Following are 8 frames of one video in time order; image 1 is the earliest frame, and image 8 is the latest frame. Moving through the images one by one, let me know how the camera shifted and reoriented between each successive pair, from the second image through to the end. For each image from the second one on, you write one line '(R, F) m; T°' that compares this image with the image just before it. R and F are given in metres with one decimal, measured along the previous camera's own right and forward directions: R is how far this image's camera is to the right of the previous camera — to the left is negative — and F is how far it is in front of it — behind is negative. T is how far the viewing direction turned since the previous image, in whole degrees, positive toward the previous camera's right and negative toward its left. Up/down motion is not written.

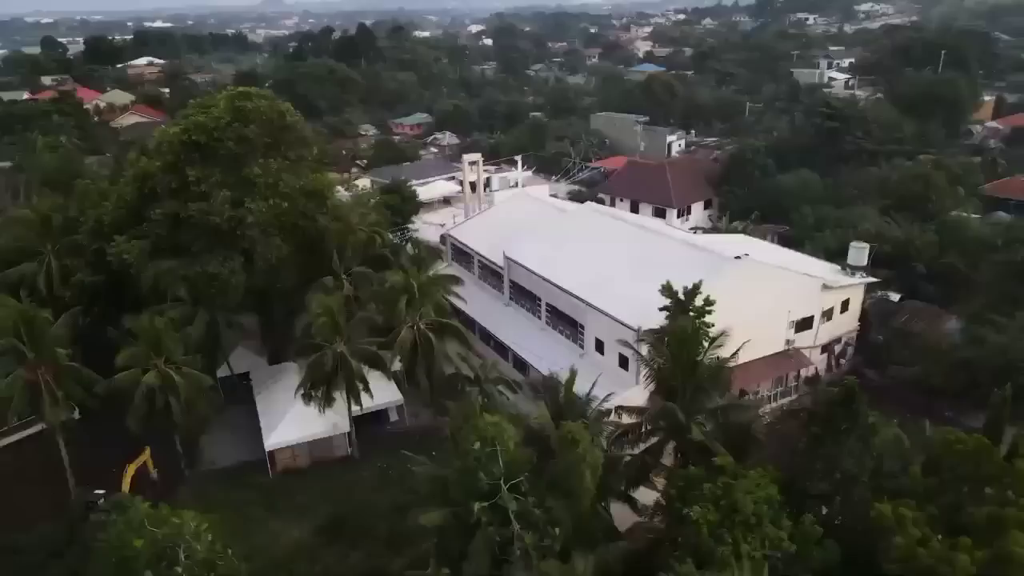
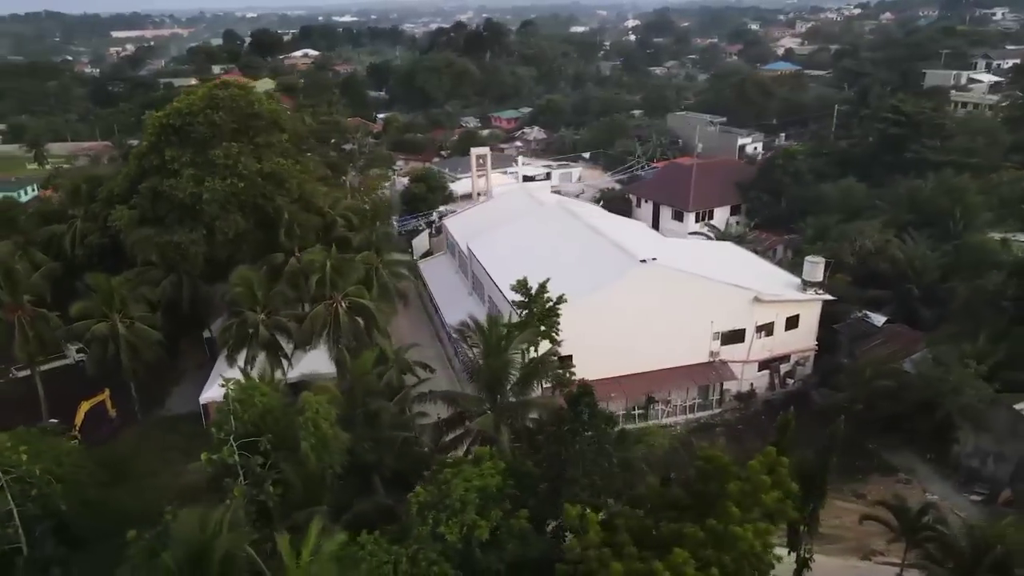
(+7.0, 0.0) m; -12°
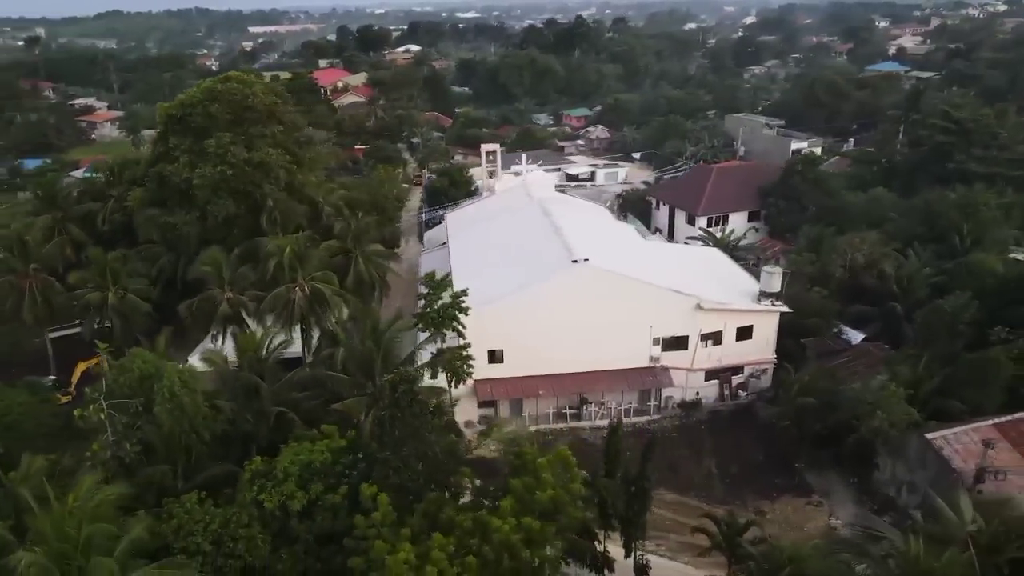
(+4.9, -0.1) m; -8°
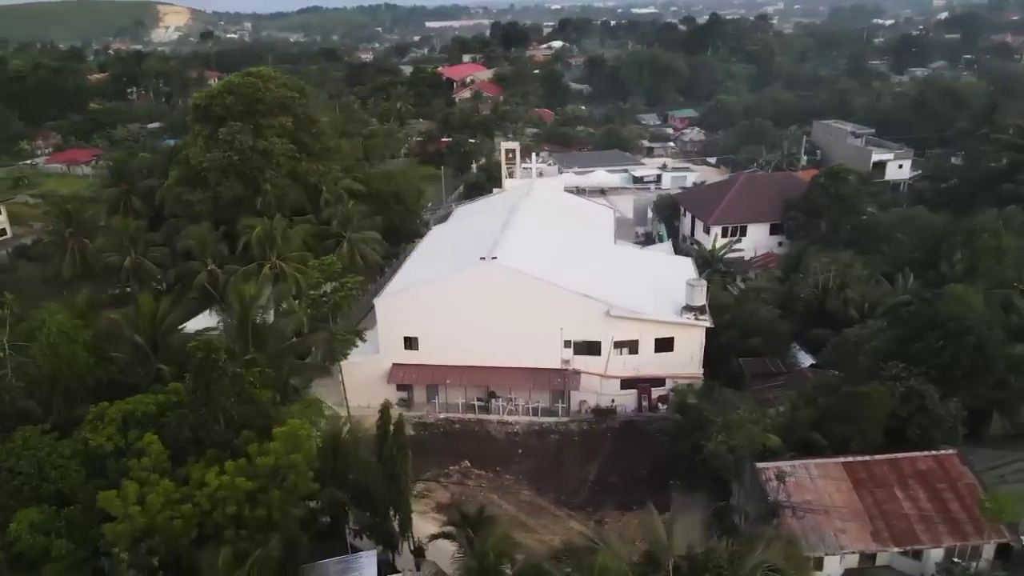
(+7.1, 0.0) m; -12°
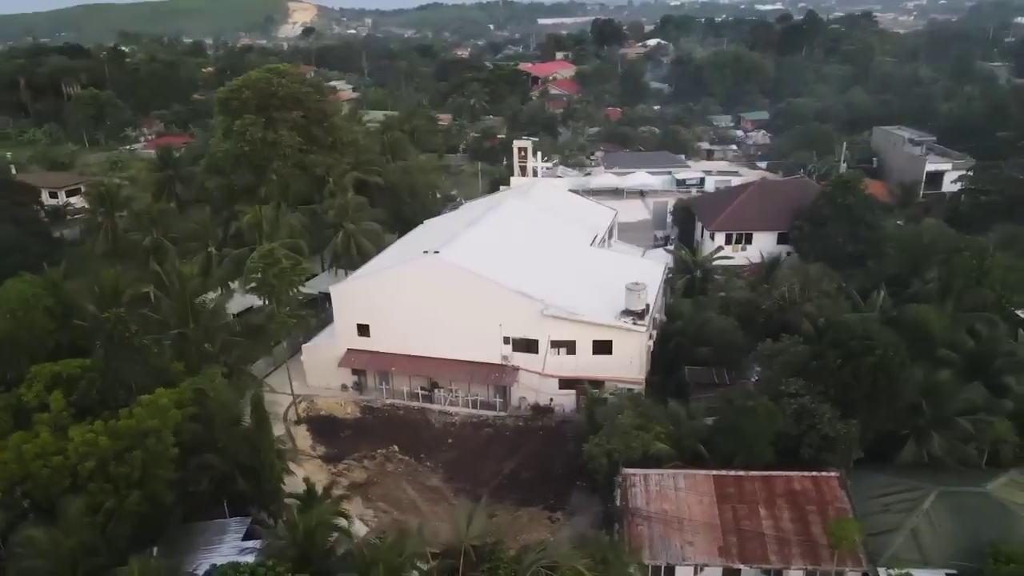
(+4.8, -0.2) m; -8°
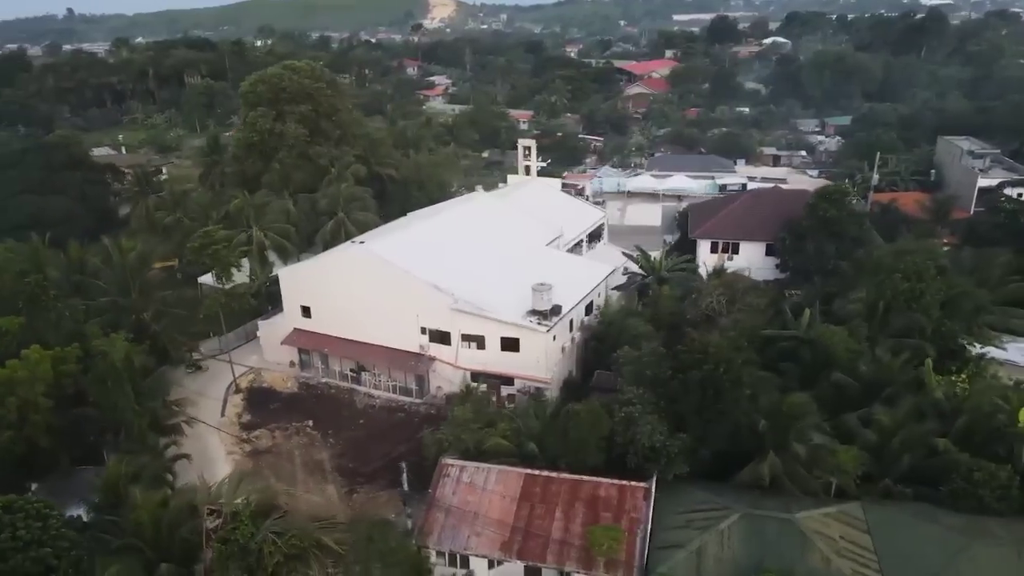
(+6.3, -0.2) m; -9°
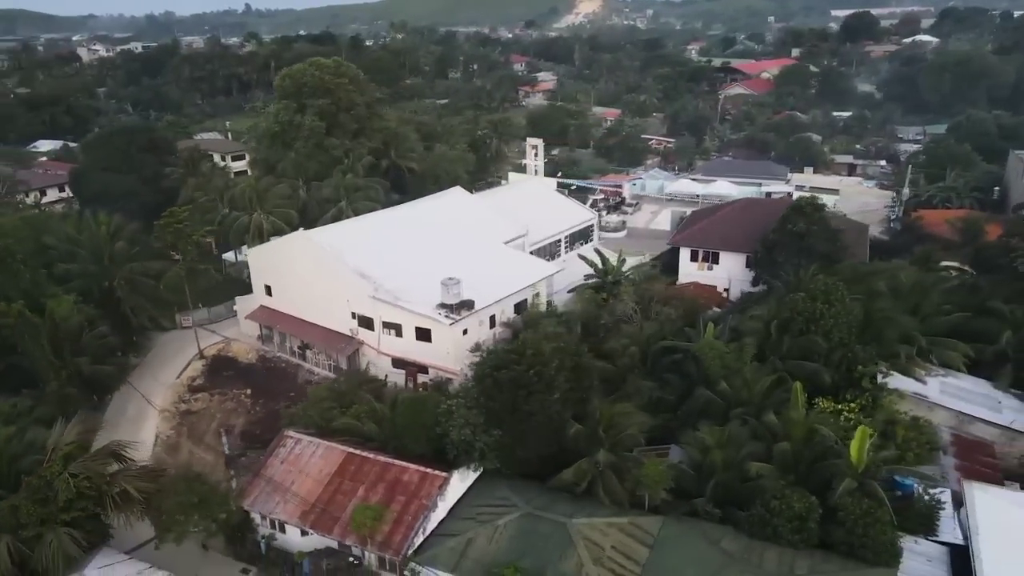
(+6.6, -0.1) m; -10°
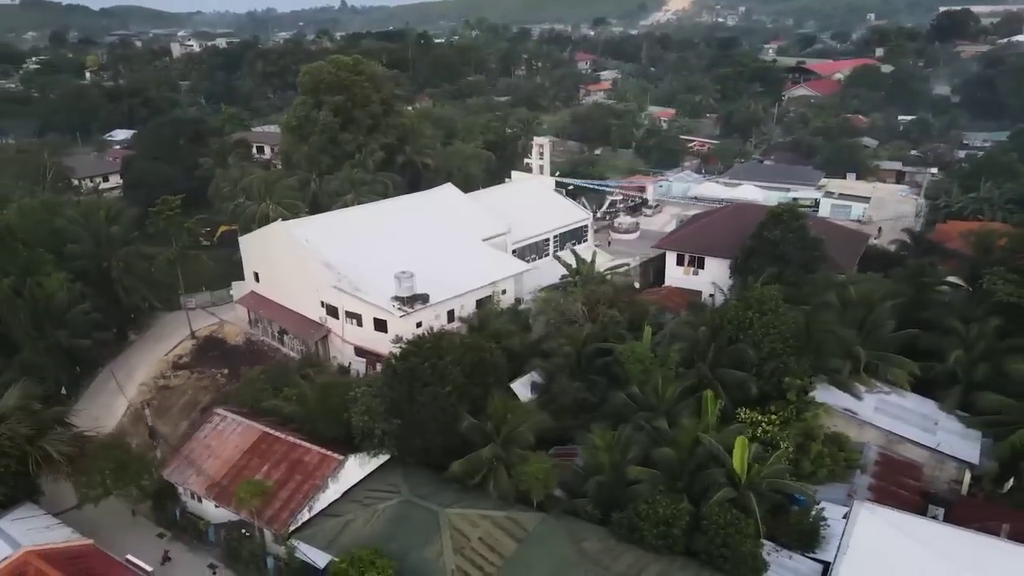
(+3.9, -0.2) m; -6°
